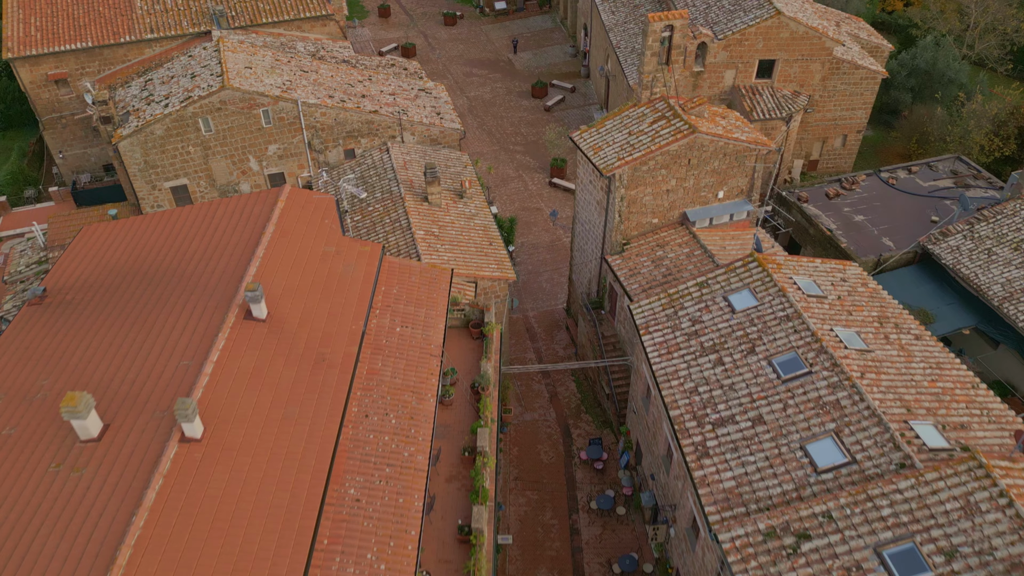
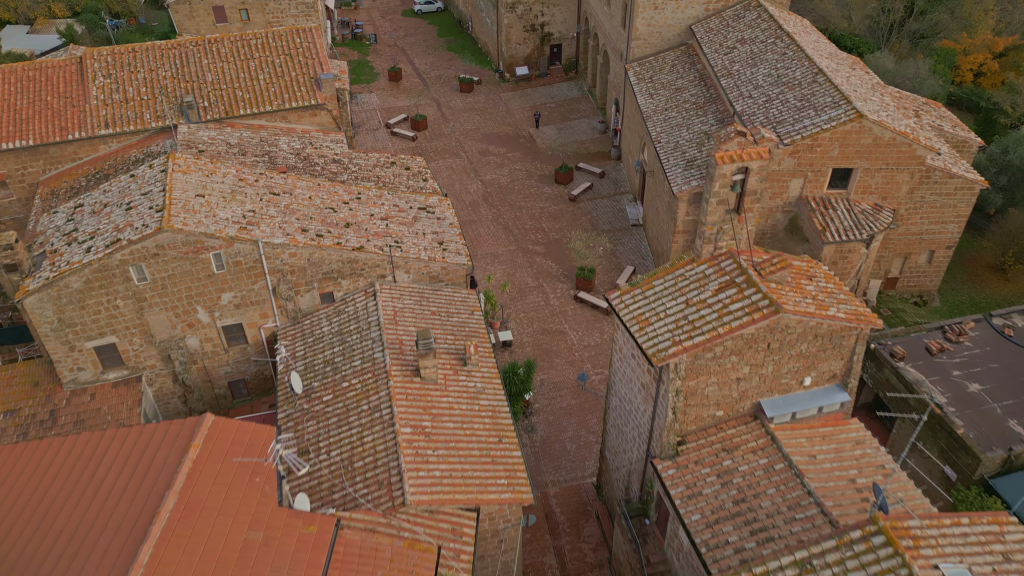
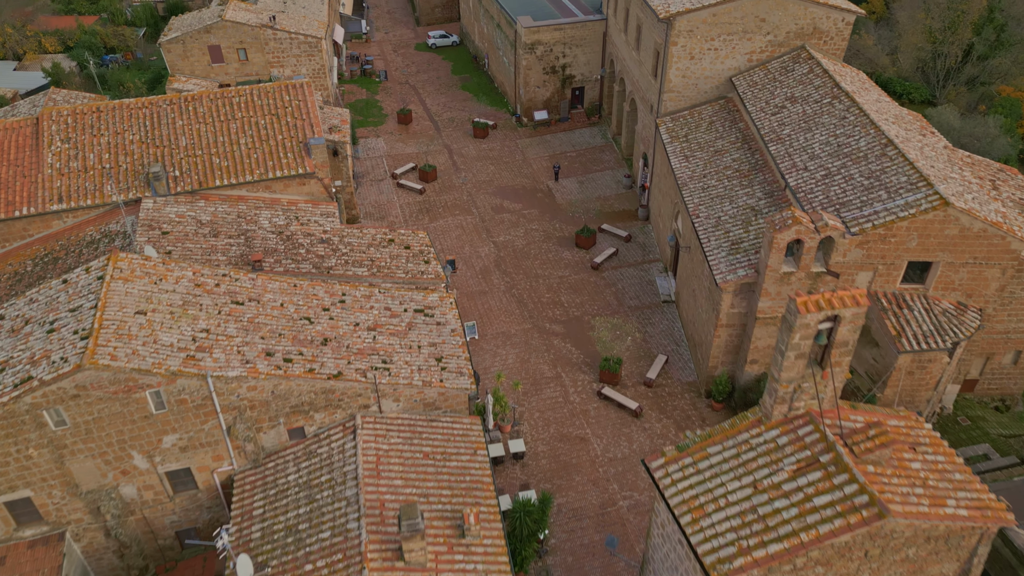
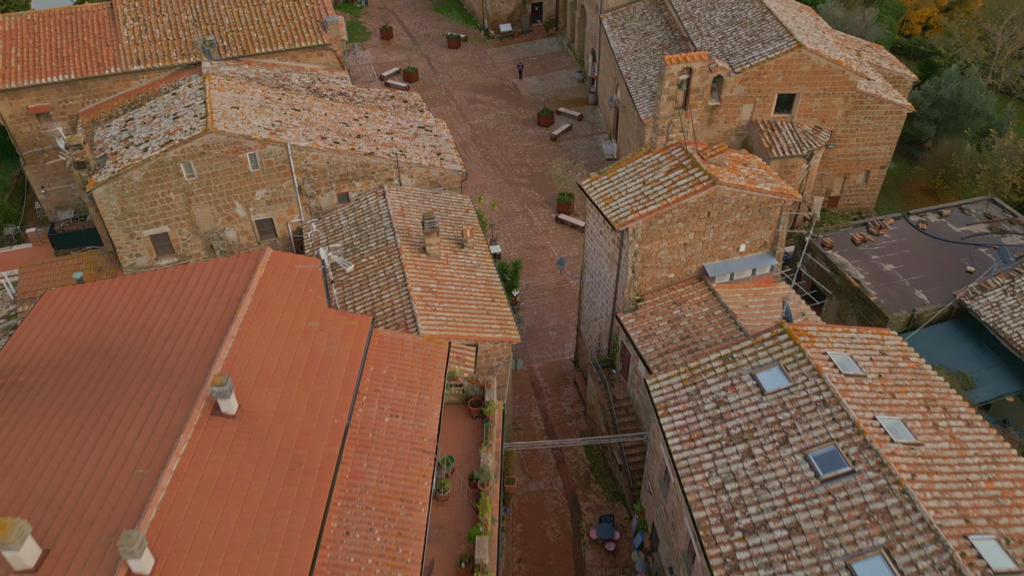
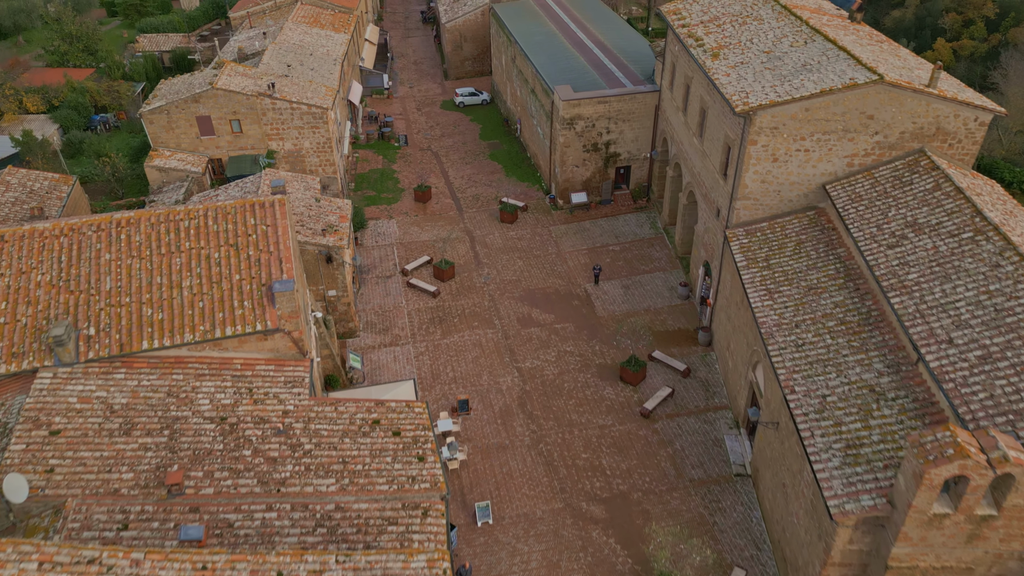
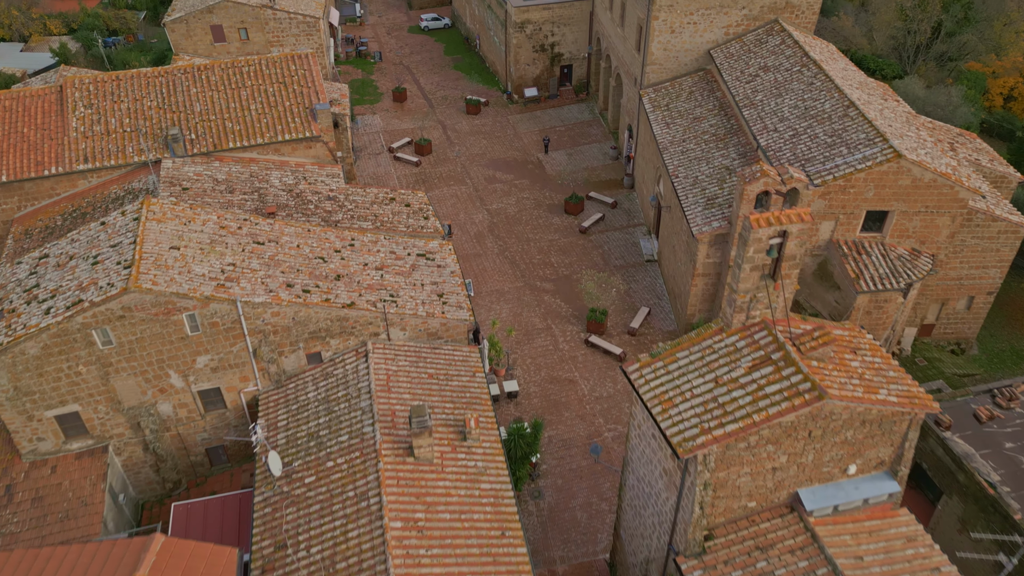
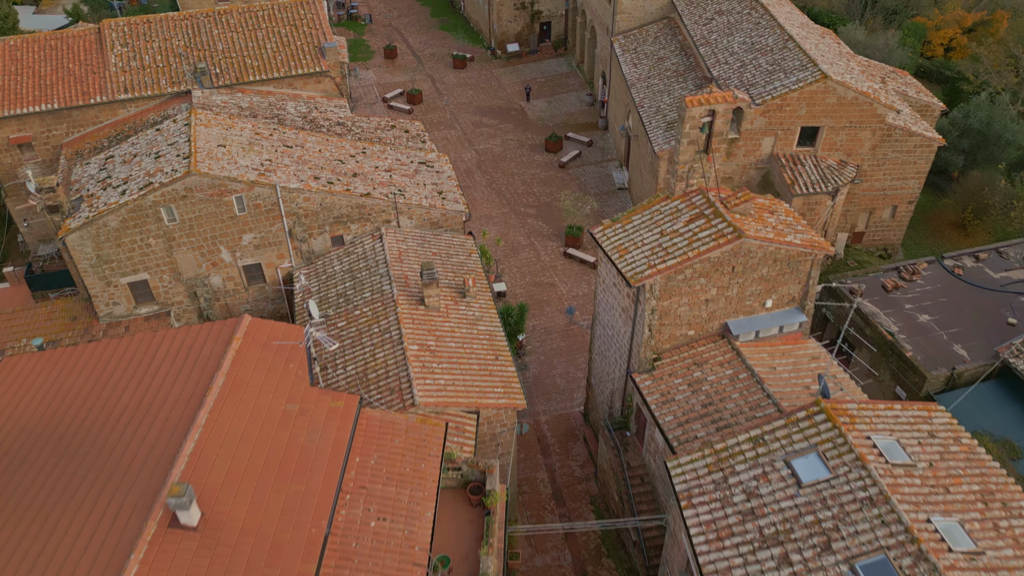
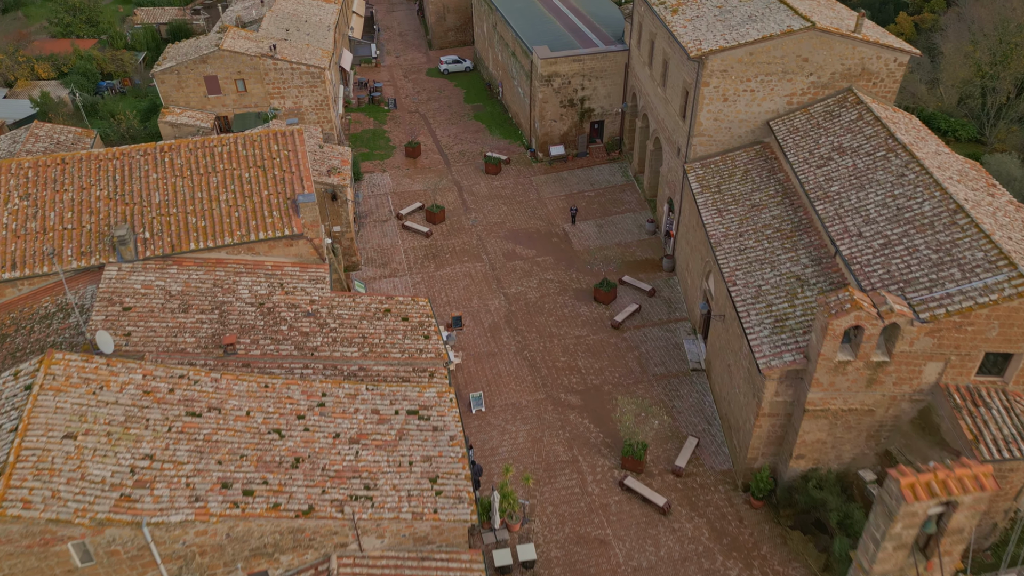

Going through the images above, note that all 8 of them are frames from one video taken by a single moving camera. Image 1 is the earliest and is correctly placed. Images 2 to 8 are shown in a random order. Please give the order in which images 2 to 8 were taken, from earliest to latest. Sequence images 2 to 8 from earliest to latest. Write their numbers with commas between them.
4, 7, 2, 6, 3, 8, 5
